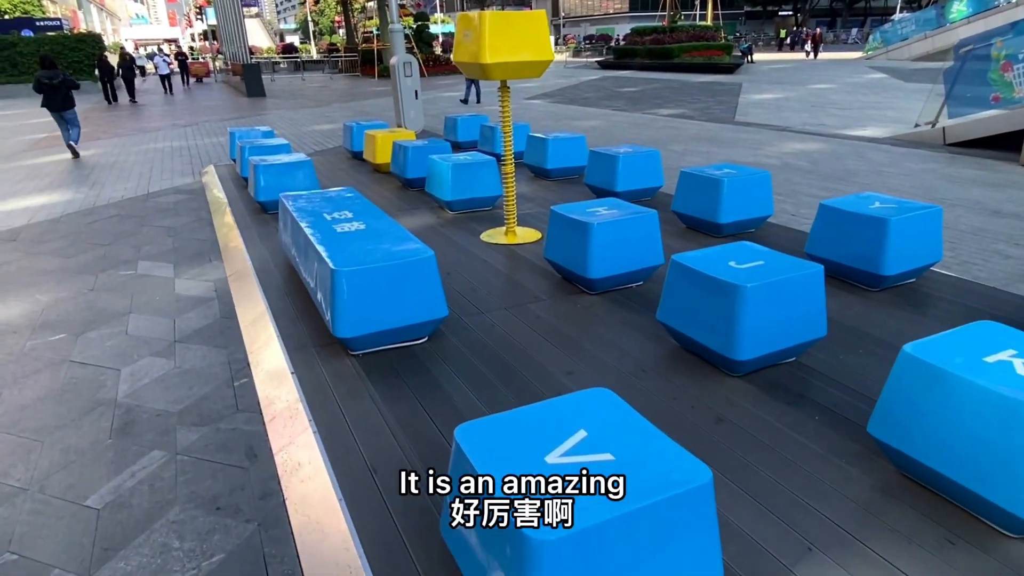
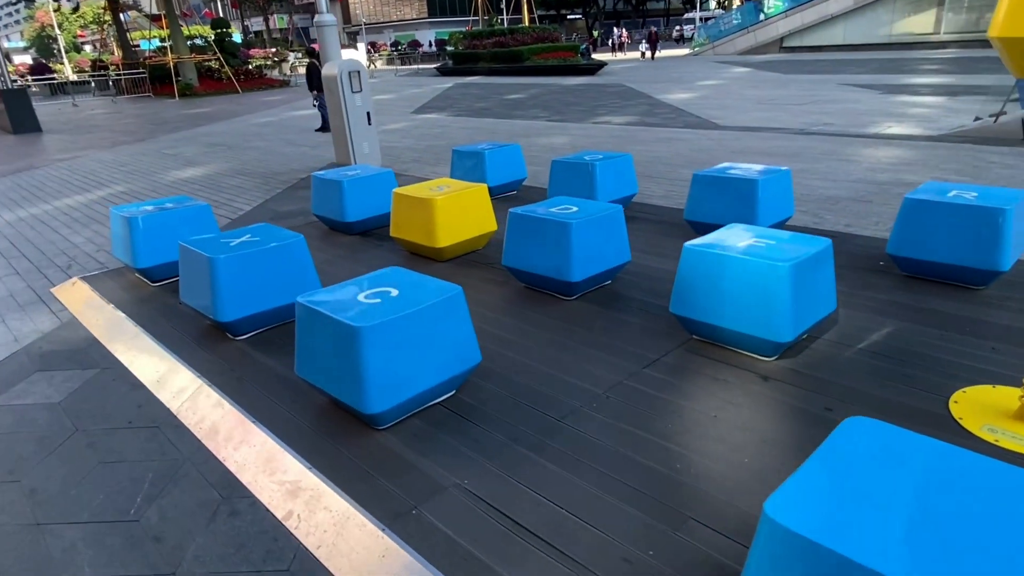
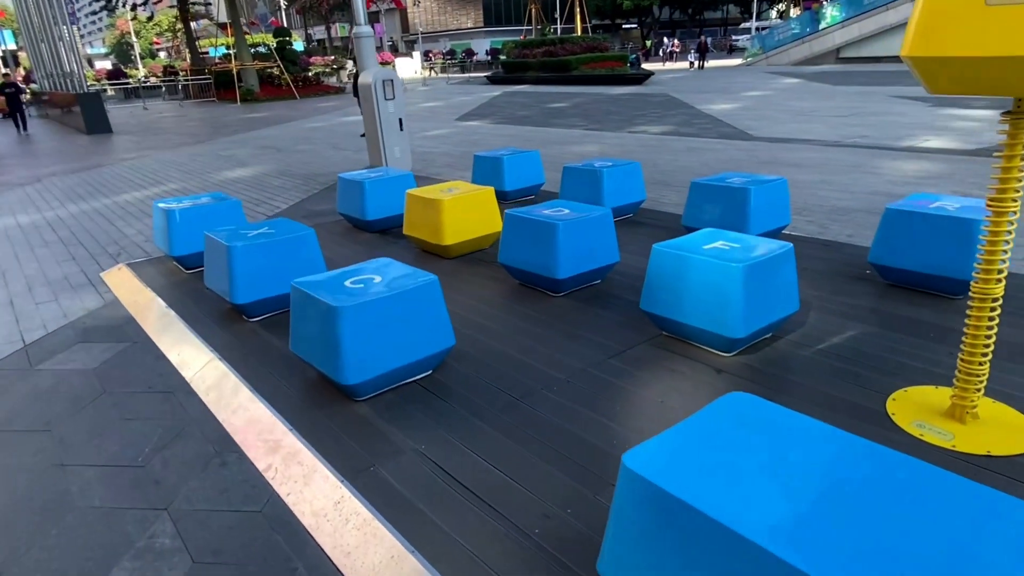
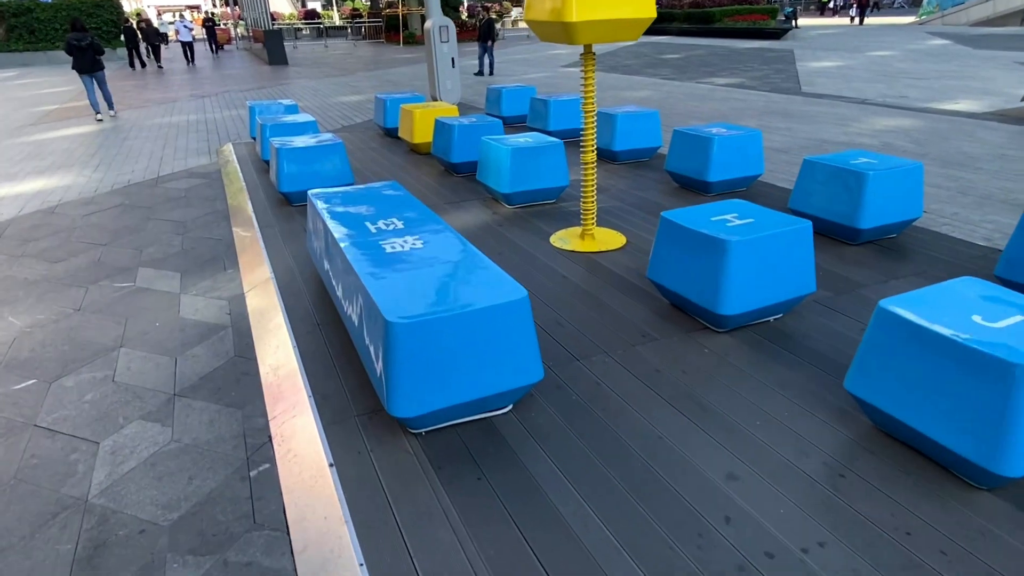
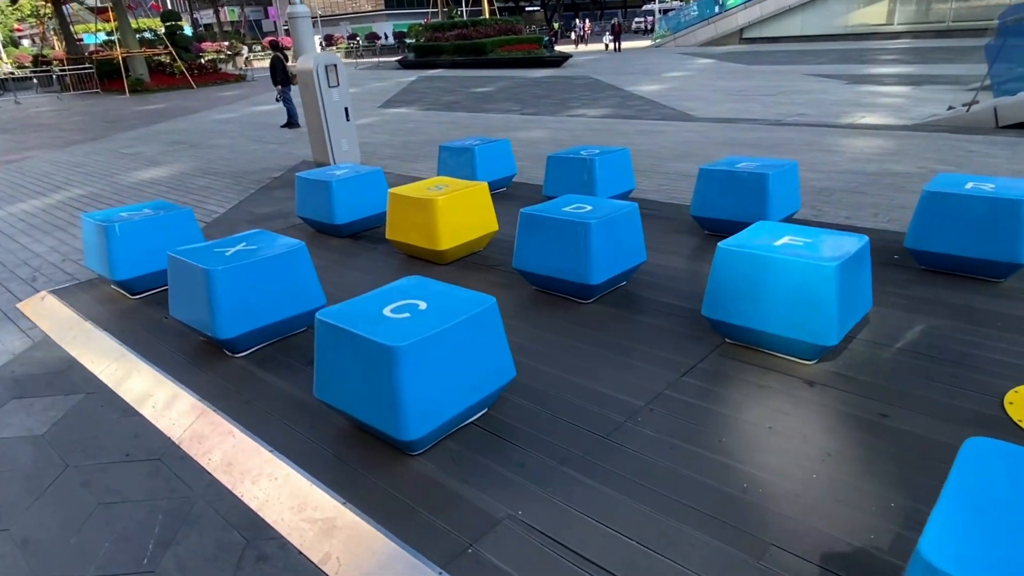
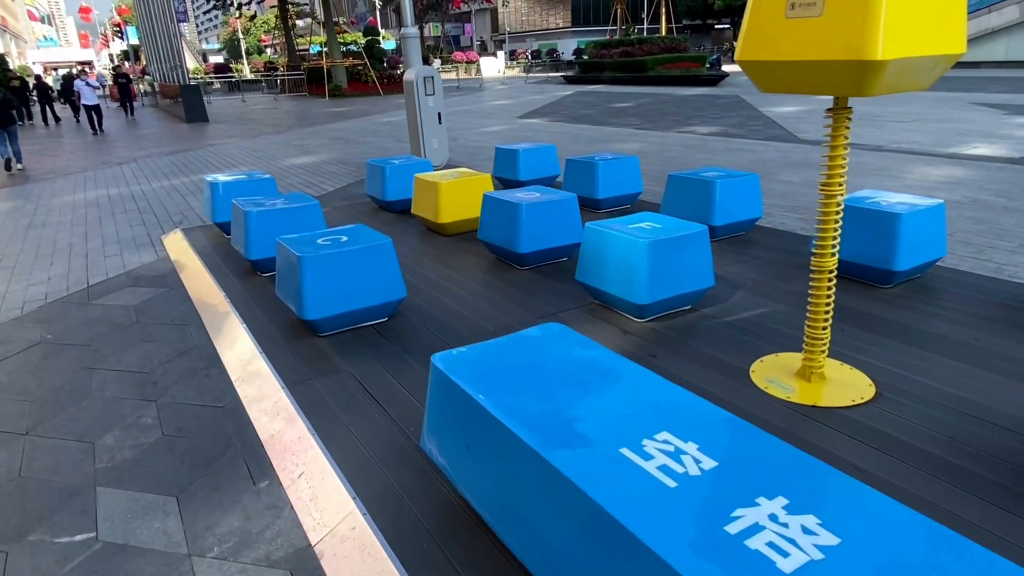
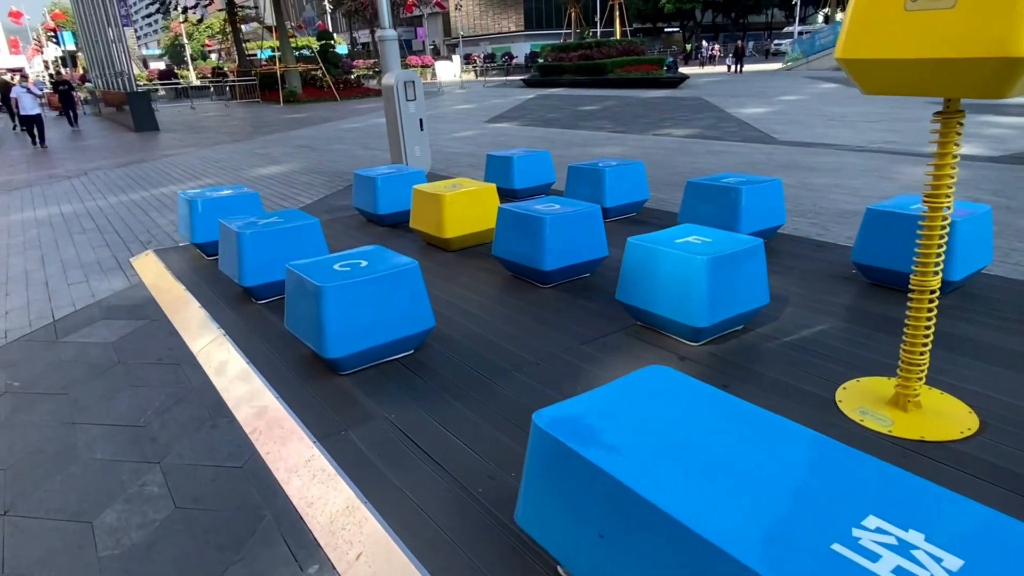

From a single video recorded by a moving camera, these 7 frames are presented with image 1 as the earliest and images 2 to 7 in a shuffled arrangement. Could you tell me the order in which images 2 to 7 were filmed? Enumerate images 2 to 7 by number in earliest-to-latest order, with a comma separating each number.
4, 6, 7, 3, 2, 5
